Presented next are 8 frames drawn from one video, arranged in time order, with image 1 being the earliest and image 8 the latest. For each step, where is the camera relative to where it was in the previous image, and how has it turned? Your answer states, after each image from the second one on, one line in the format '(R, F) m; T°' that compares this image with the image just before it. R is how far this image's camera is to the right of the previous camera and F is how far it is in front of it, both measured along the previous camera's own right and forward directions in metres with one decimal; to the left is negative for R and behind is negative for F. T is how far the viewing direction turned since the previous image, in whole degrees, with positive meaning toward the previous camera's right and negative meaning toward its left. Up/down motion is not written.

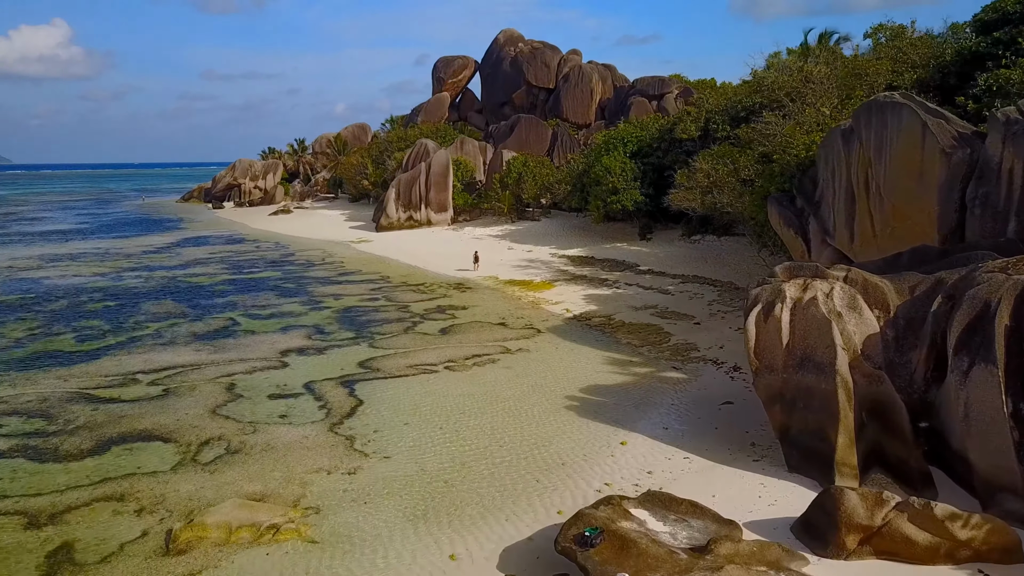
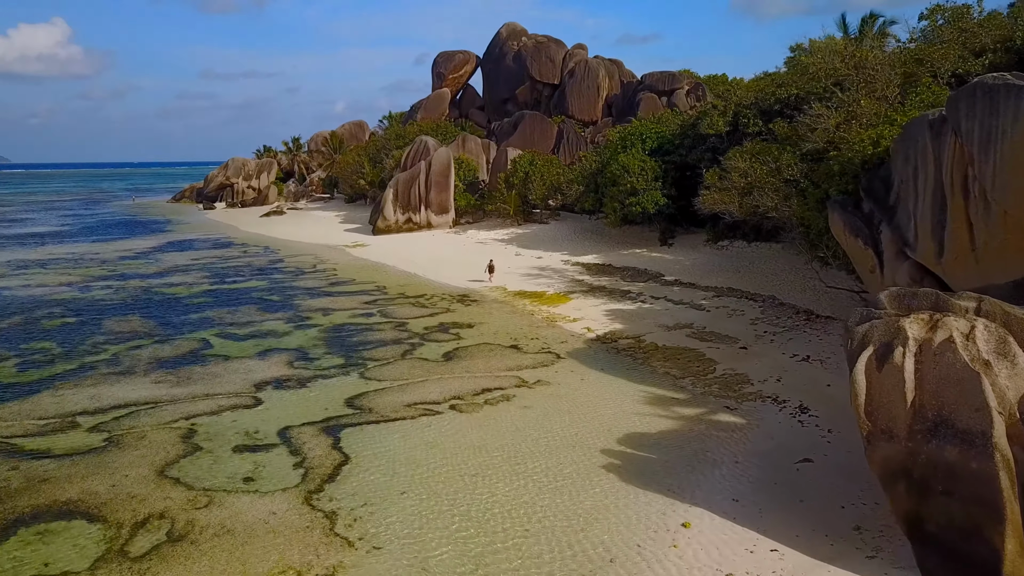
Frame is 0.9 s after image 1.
(-0.3, +2.4) m; 0°
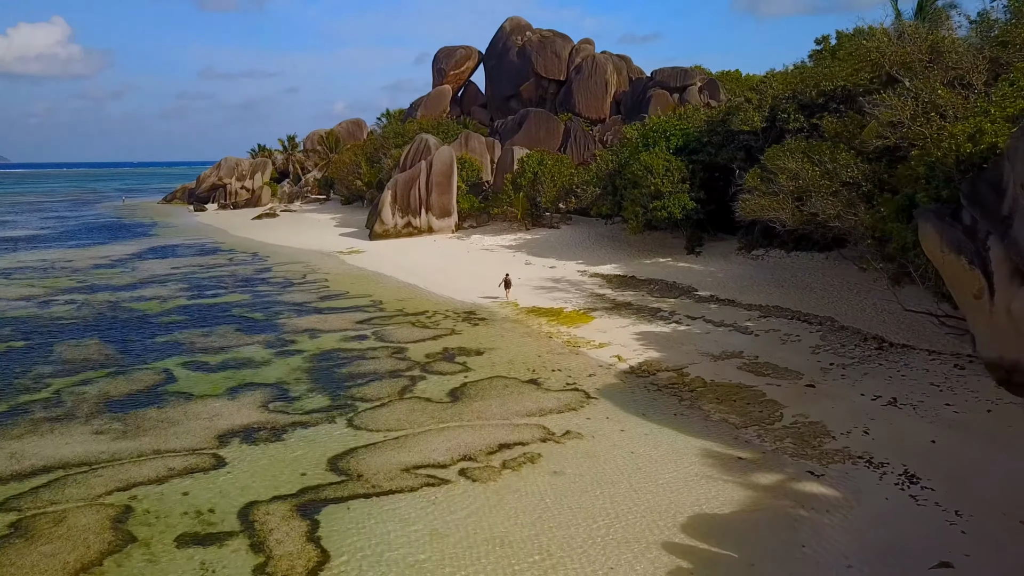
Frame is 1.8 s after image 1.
(-0.3, +2.5) m; 0°
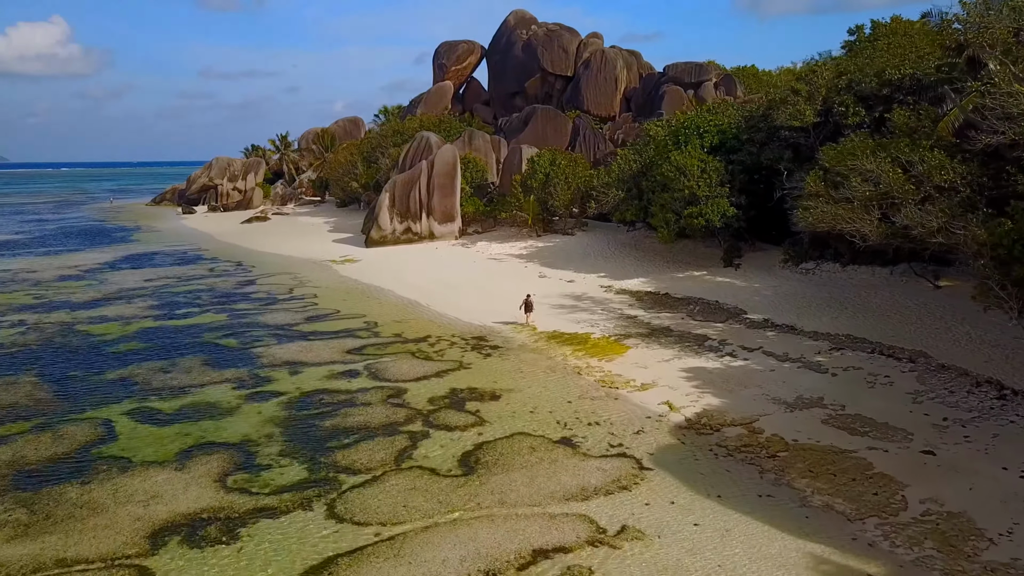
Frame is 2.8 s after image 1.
(-0.3, +2.8) m; 0°
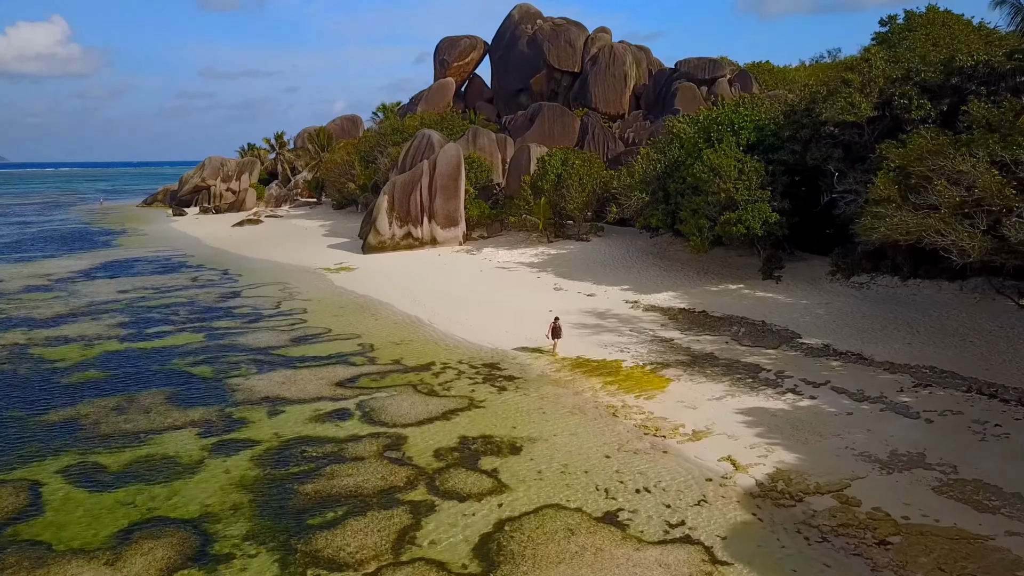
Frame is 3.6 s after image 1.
(-0.3, +2.2) m; 0°
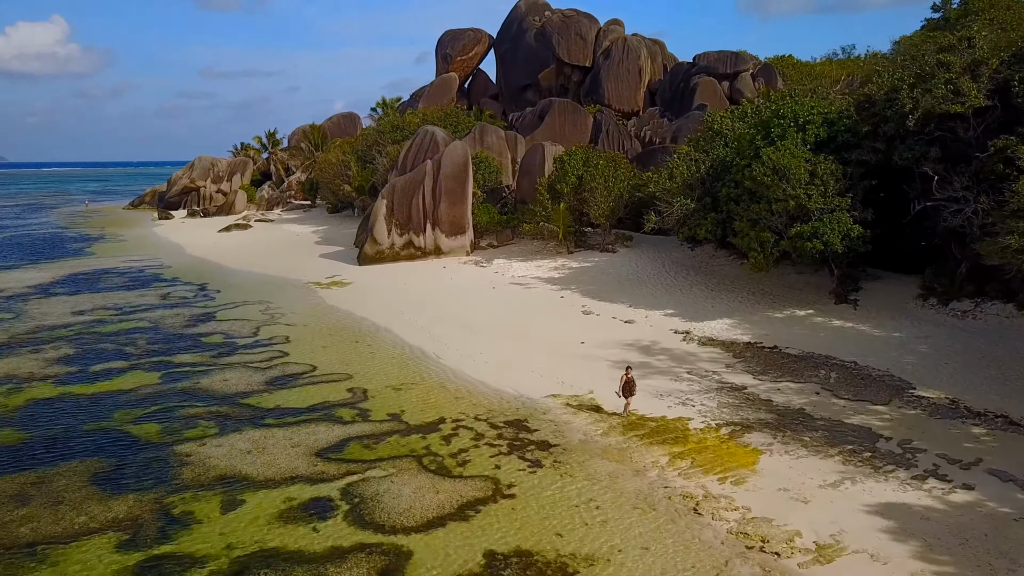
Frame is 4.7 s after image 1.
(-0.4, +3.1) m; 0°
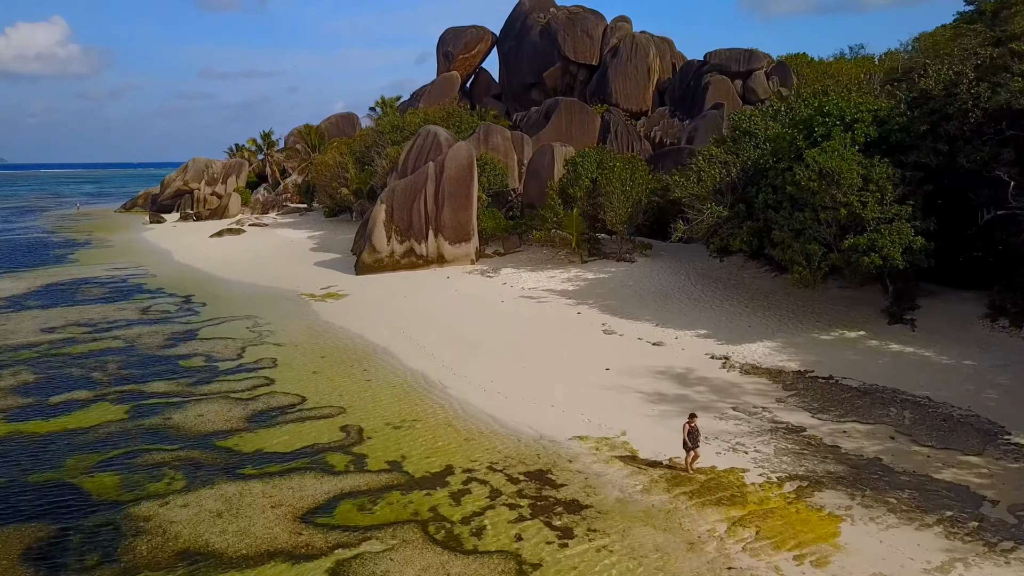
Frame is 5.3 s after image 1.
(-0.2, +1.7) m; 0°
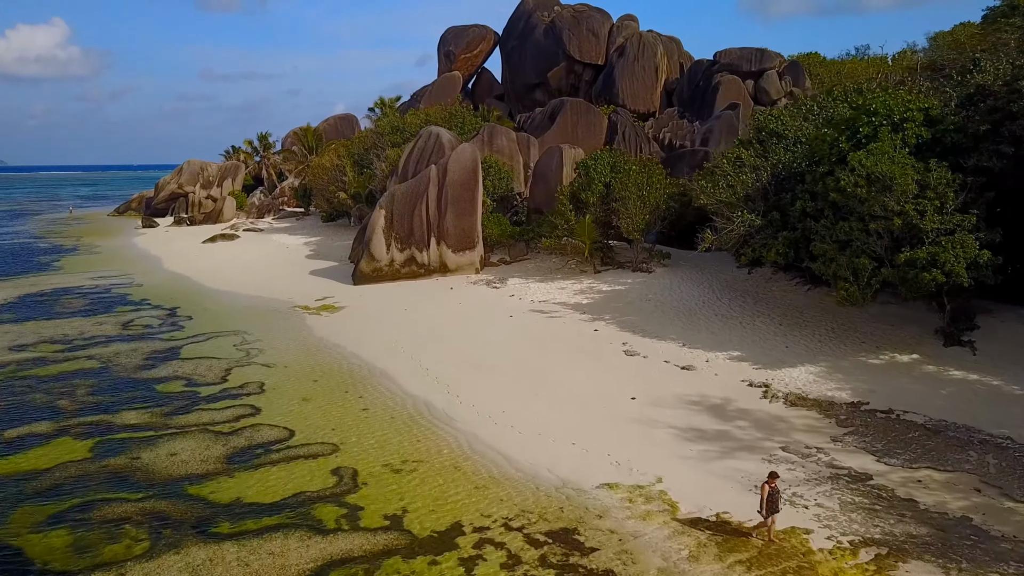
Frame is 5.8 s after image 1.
(-0.2, +1.4) m; 0°
